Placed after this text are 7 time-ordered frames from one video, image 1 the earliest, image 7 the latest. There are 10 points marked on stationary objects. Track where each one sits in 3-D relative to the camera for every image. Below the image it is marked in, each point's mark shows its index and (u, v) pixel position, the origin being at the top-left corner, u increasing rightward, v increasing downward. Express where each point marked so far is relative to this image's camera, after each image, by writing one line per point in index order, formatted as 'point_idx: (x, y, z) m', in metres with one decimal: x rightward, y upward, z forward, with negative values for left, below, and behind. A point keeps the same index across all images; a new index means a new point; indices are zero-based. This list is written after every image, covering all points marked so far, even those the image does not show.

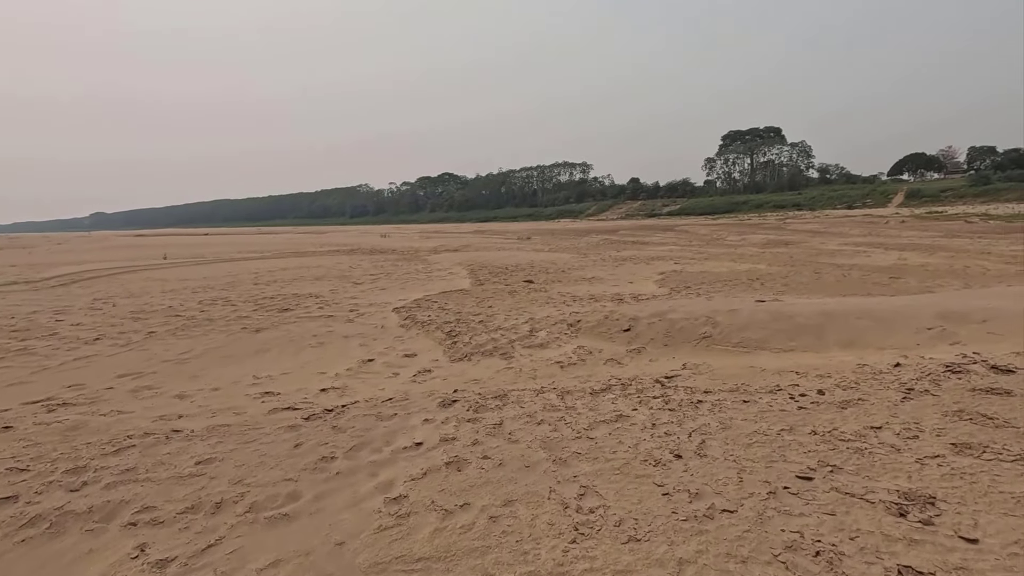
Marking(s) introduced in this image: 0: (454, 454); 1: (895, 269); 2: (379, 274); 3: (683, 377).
0: (-0.4, -1.2, +3.7) m
1: (+12.5, +0.6, +17.4) m
2: (-4.5, +0.5, +18.1) m
3: (+1.9, -1.0, +5.9) m
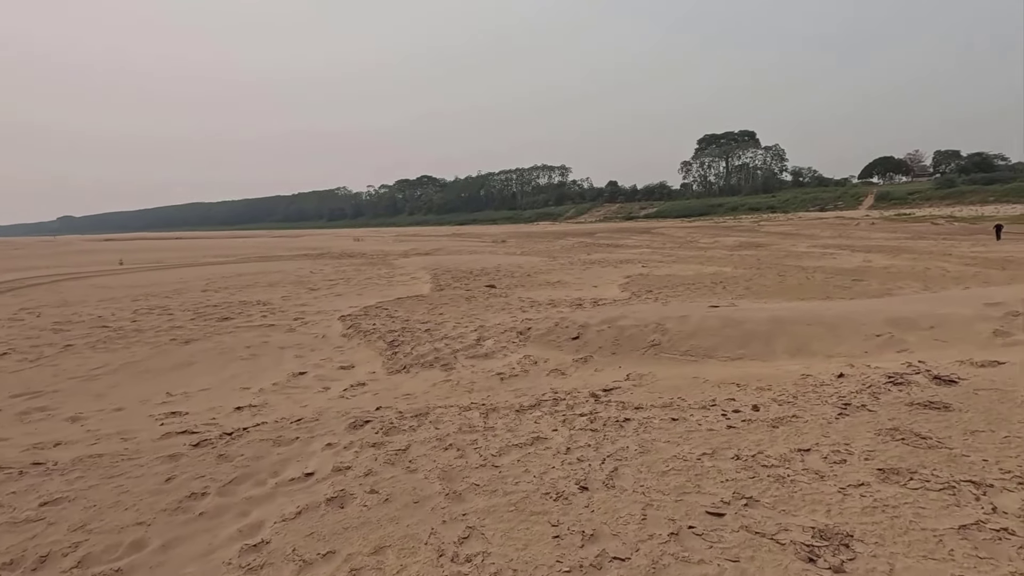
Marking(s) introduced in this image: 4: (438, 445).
0: (-1.1, -1.2, +3.3) m
1: (+11.3, +0.5, +17.5) m
2: (-5.7, +0.3, +17.5) m
3: (+1.2, -1.1, +5.6) m
4: (-0.5, -1.1, +3.9) m
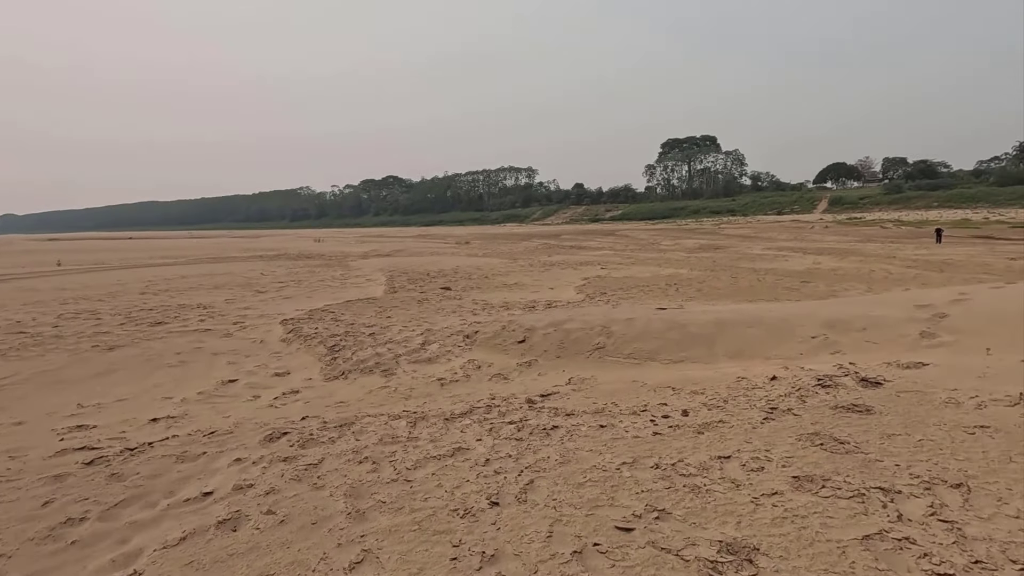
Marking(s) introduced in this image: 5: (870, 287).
0: (-1.6, -1.3, +3.1) m
1: (+9.9, +0.5, +18.0) m
2: (-7.0, +0.2, +17.0) m
3: (+0.5, -1.1, +5.5) m
4: (-1.1, -1.2, +3.7) m
5: (+10.0, 0.0, +14.9) m
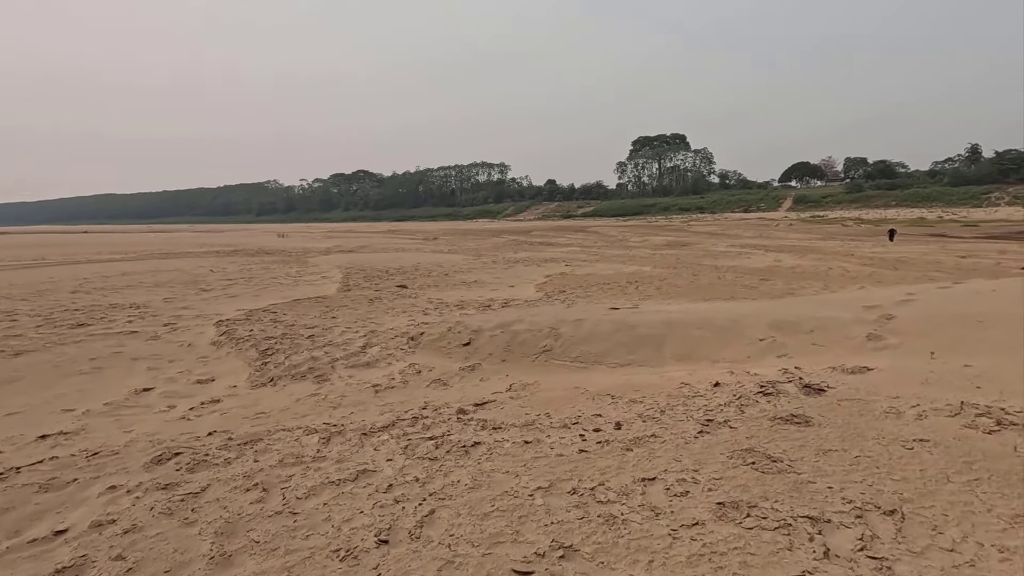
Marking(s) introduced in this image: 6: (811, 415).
0: (-2.1, -1.3, +2.7) m
1: (+8.6, +0.6, +18.1) m
2: (-8.3, +0.3, +16.2) m
3: (-0.2, -1.1, +5.2) m
4: (-1.7, -1.2, +3.3) m
5: (+8.9, +0.1, +15.0) m
6: (+2.1, -0.9, +3.8) m
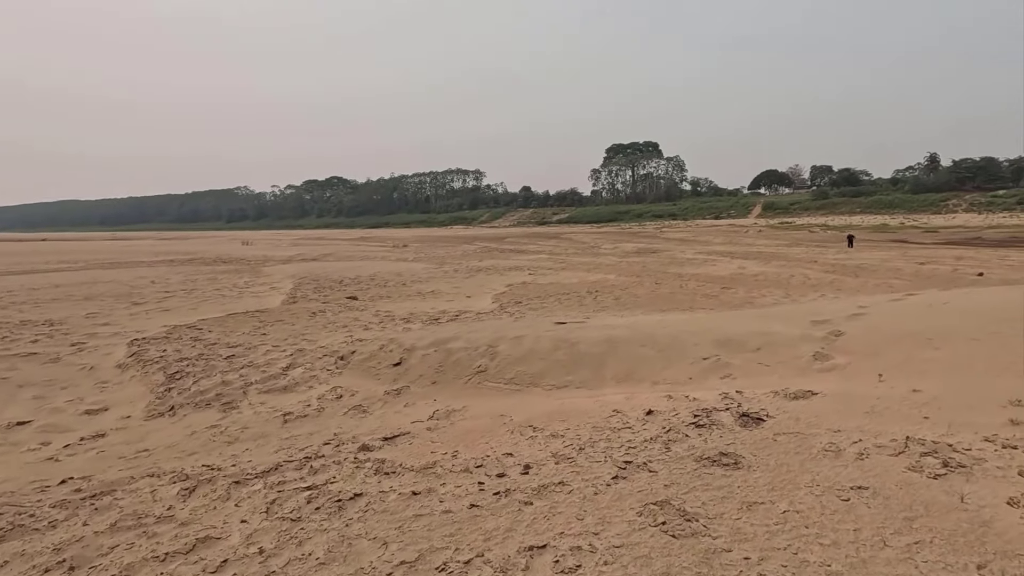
0: (-2.7, -1.5, +2.0) m
1: (+7.3, +0.3, +17.9) m
2: (-9.5, -0.1, +15.3) m
3: (-0.9, -1.3, +4.6) m
4: (-2.3, -1.4, +2.6) m
5: (+7.7, -0.1, +14.9) m
6: (+1.4, -1.0, +3.4) m
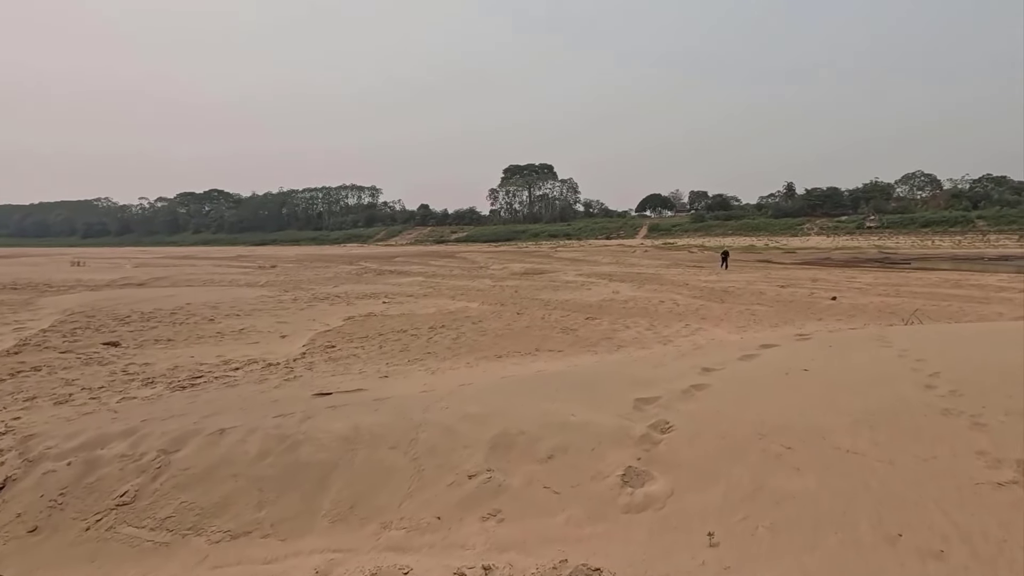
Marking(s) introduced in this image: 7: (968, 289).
0: (-4.3, -1.9, -0.9) m
1: (+2.7, -0.6, +16.6) m
2: (-13.4, -1.0, +11.0) m
3: (-3.0, -1.8, +2.0) m
4: (-4.0, -1.8, -0.2) m
5: (+3.6, -0.9, +13.7) m
6: (-0.4, -1.5, +1.2) m
7: (+16.0, 0.0, +18.8) m
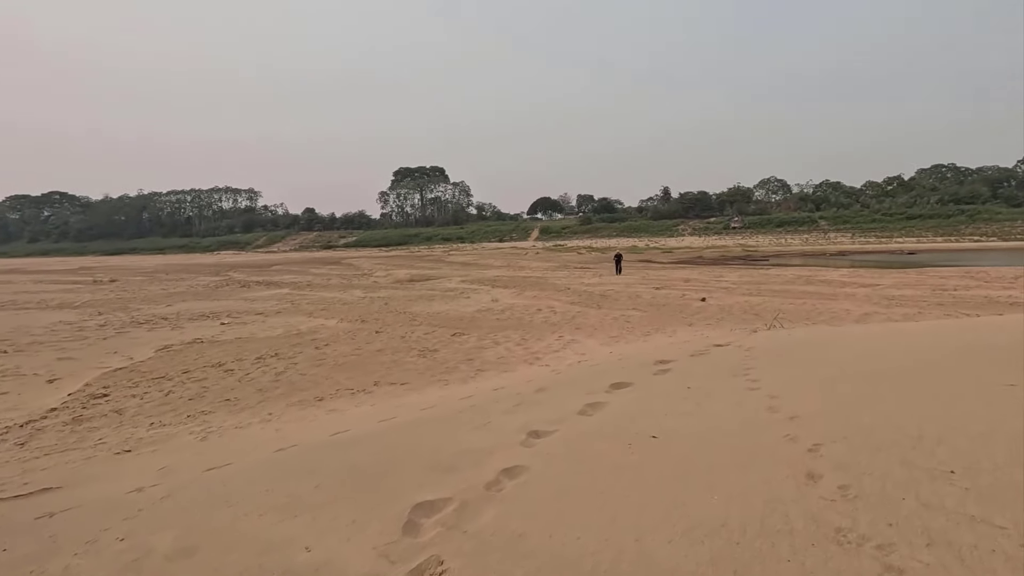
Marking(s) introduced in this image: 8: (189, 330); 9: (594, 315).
0: (-4.7, -2.2, -3.2) m
1: (-1.2, -0.9, +15.3) m
2: (-15.9, -1.8, +6.7) m
3: (-3.9, -2.1, -0.1) m
4: (-4.5, -2.2, -2.5) m
5: (+0.3, -1.2, +12.6) m
6: (-1.3, -1.7, -0.4) m
7: (+11.5, +0.1, +20.0) m
8: (-8.8, -1.2, +14.4) m
9: (+2.3, -0.8, +15.4) m
